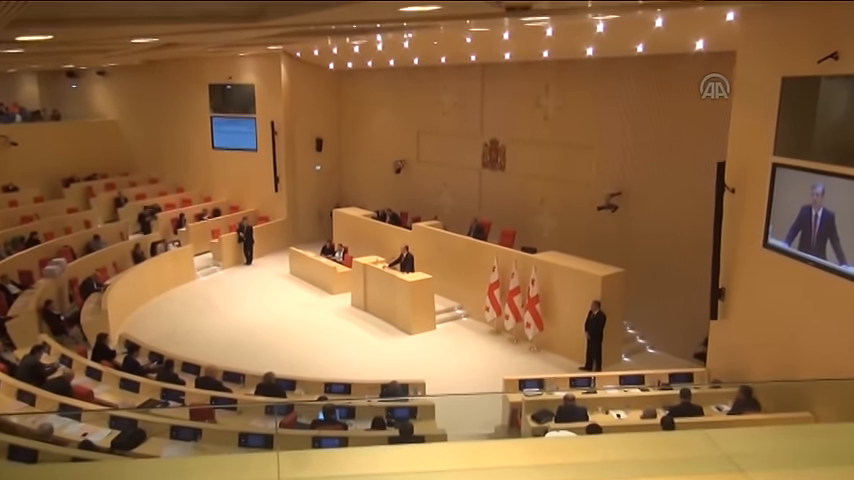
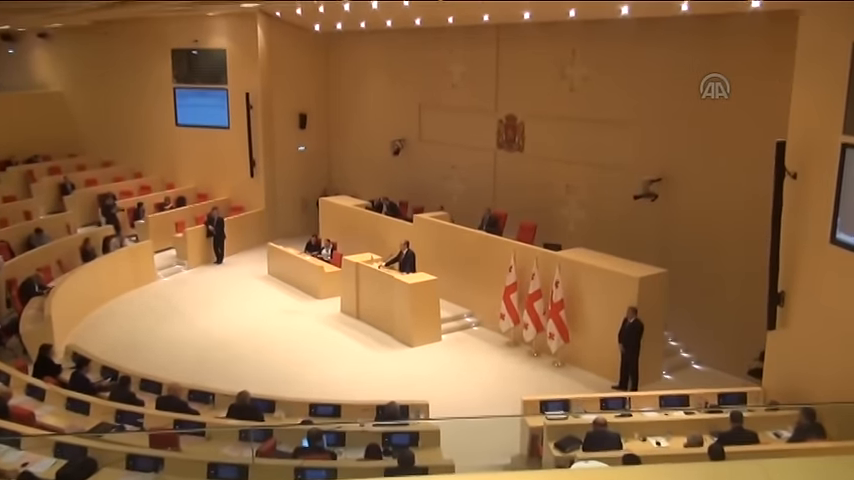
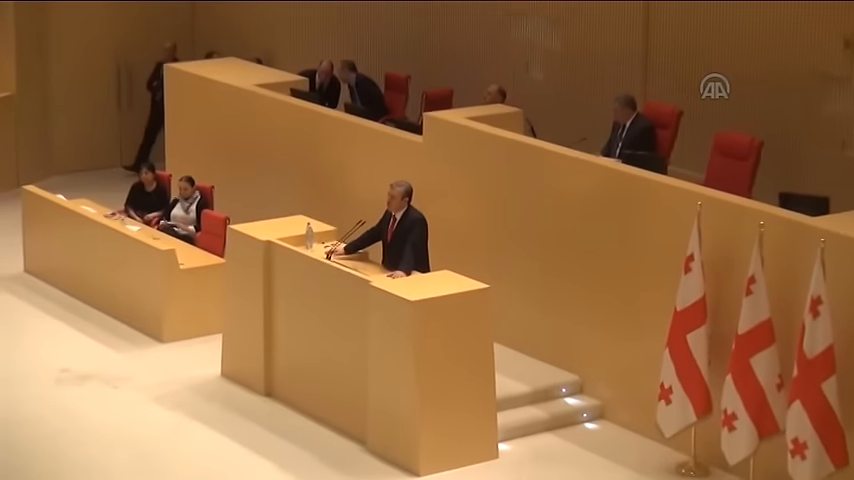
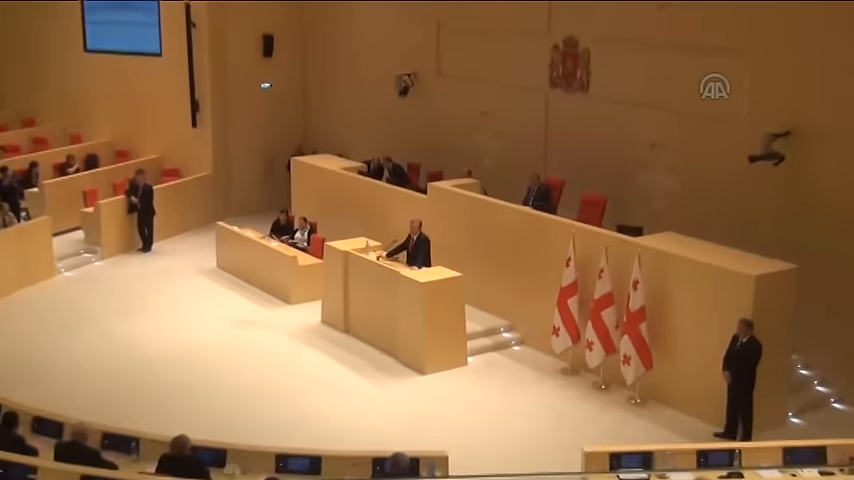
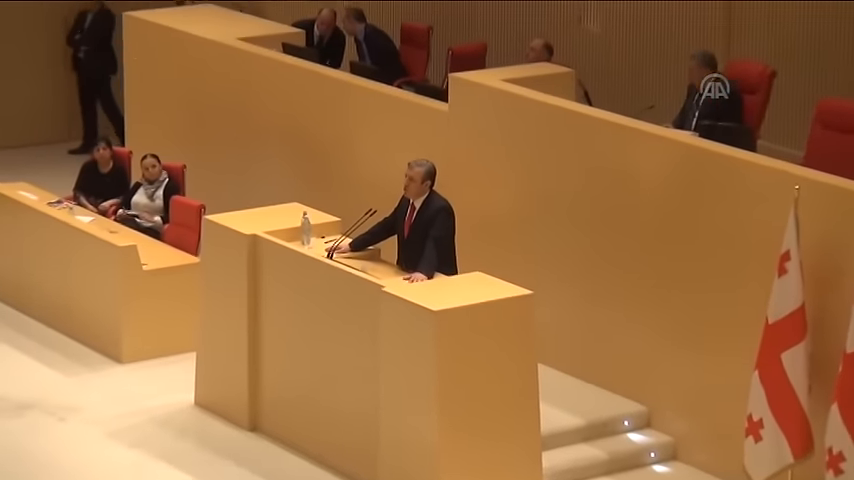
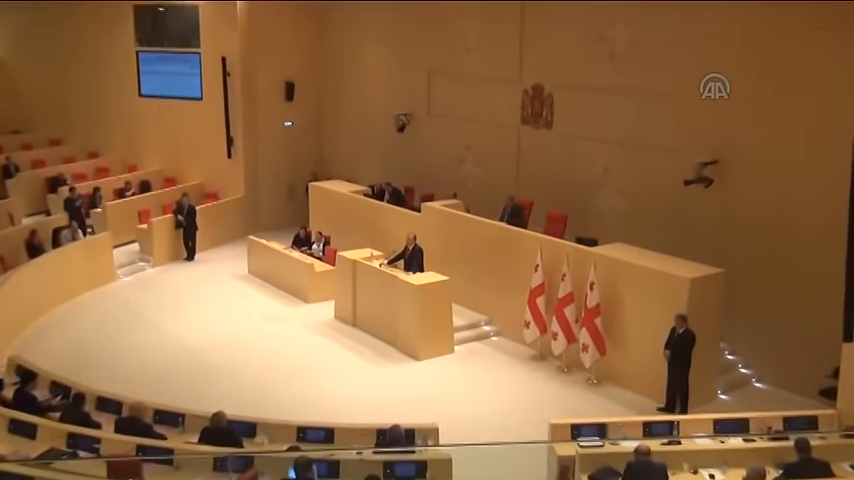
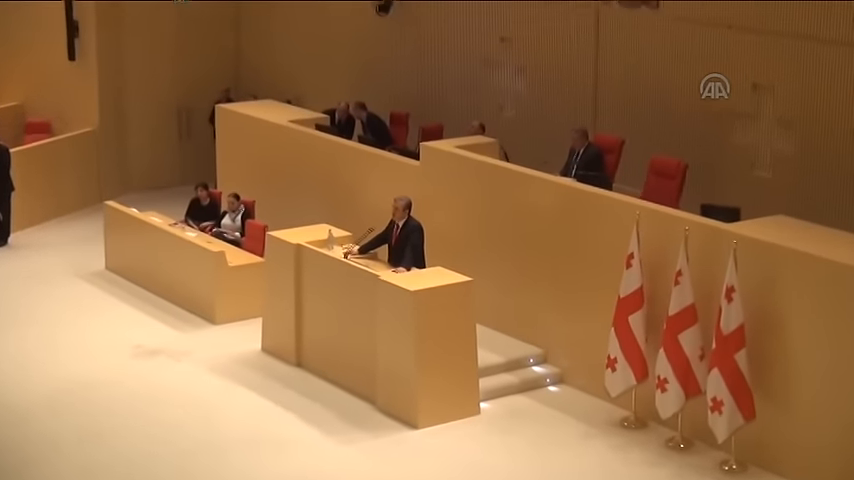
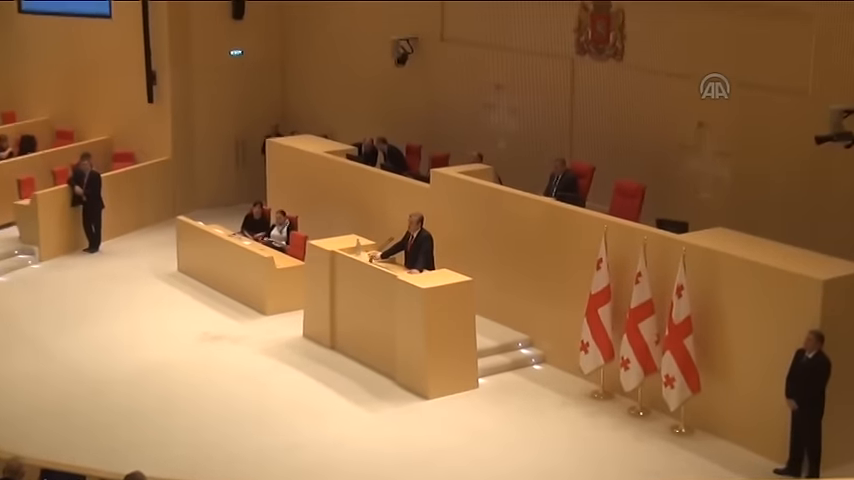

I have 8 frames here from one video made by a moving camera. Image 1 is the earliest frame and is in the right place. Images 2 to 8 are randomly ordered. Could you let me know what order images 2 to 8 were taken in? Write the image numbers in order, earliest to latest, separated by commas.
2, 6, 4, 8, 7, 3, 5
